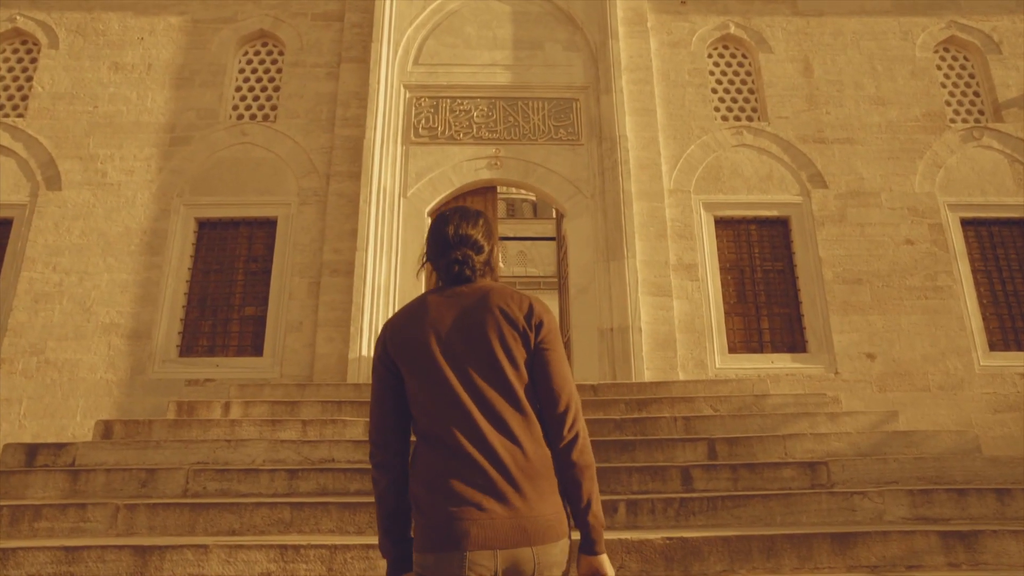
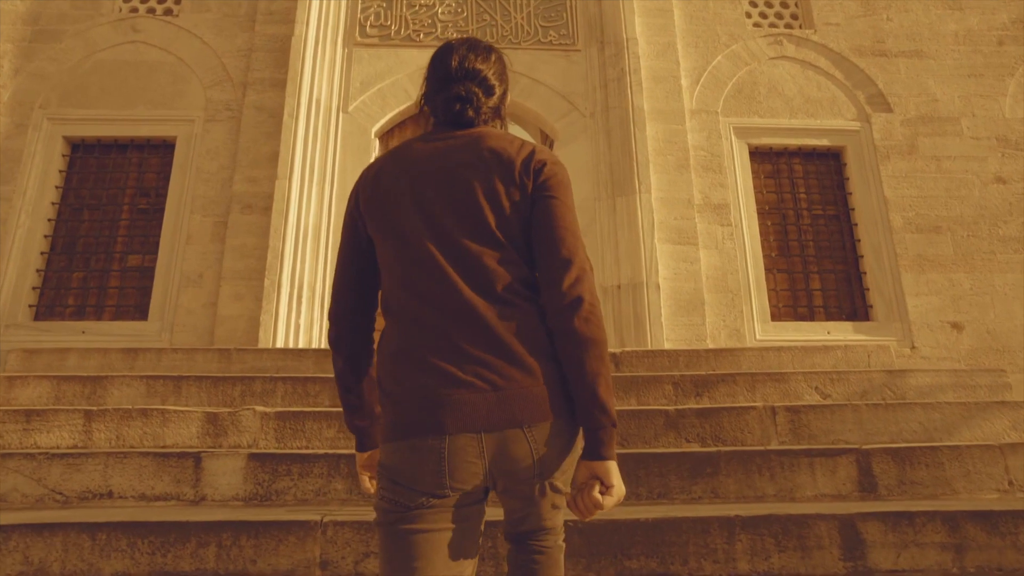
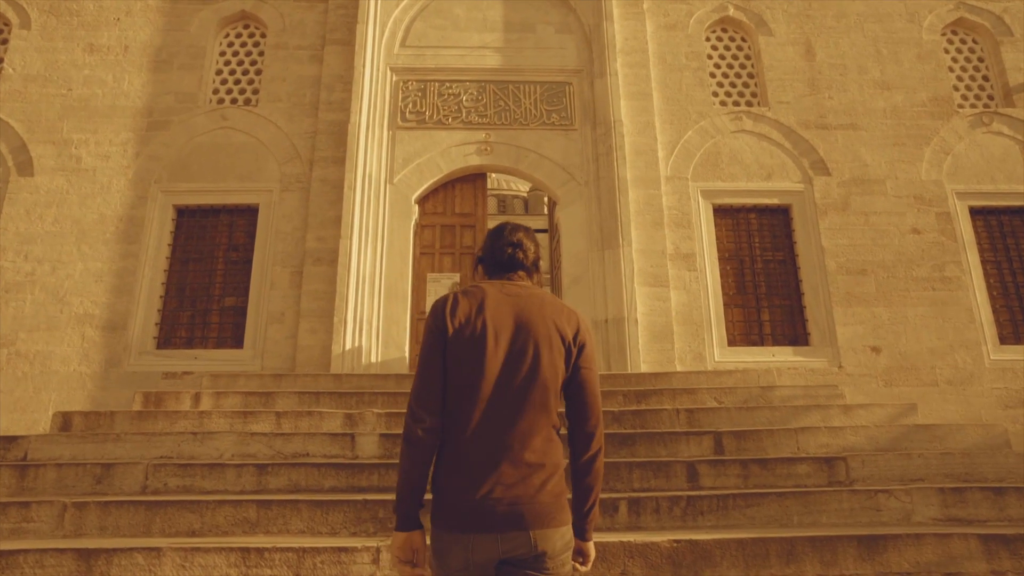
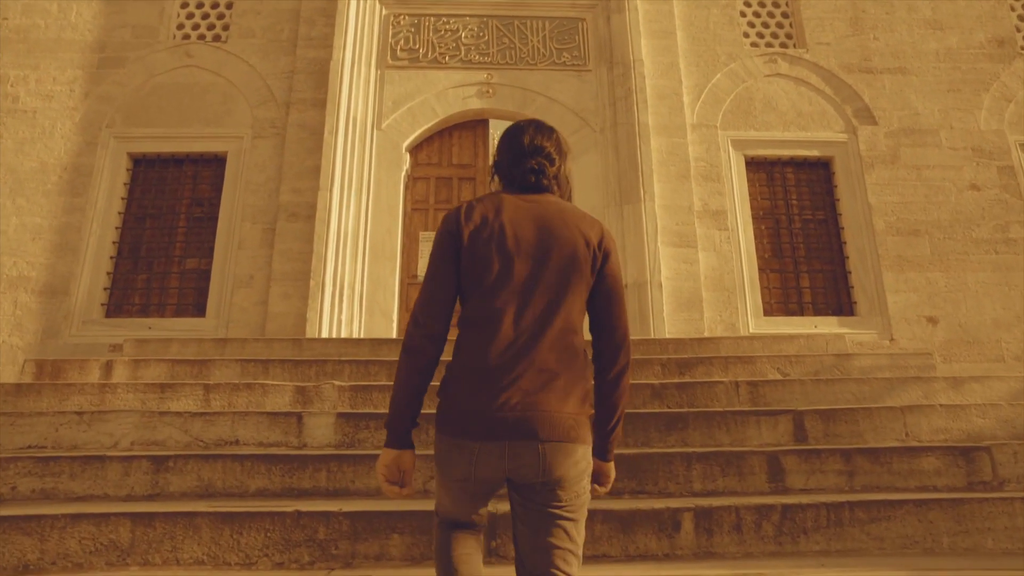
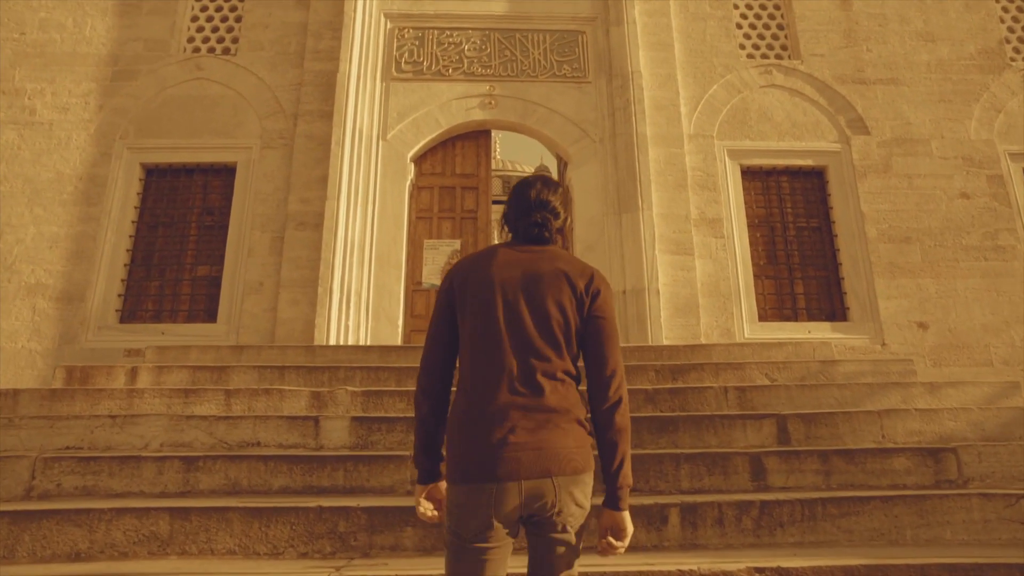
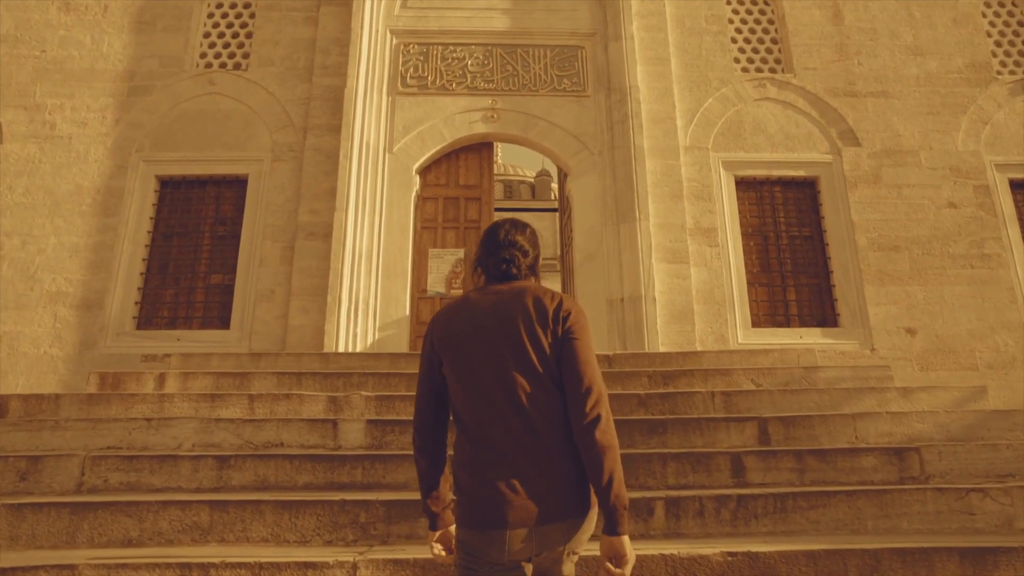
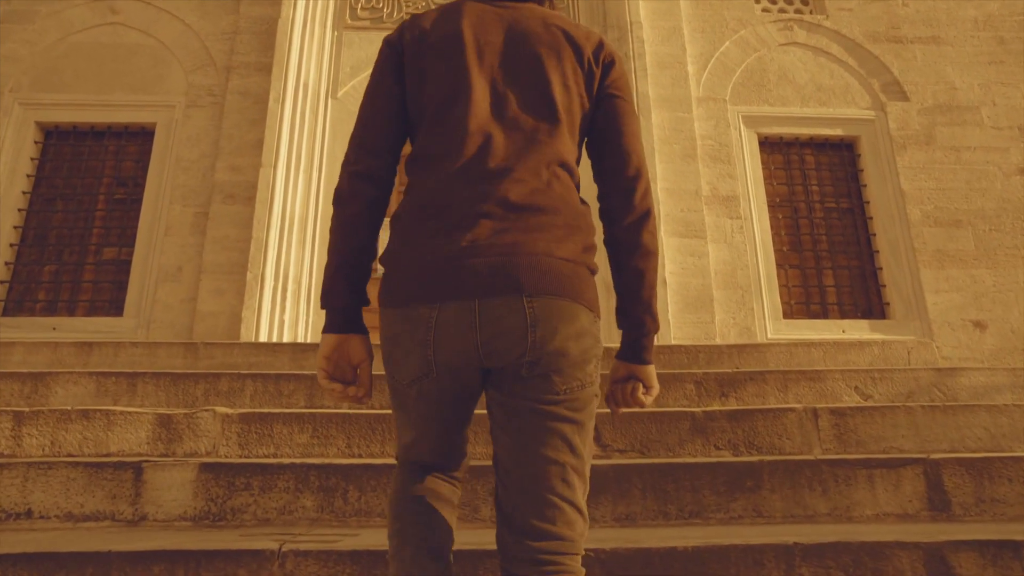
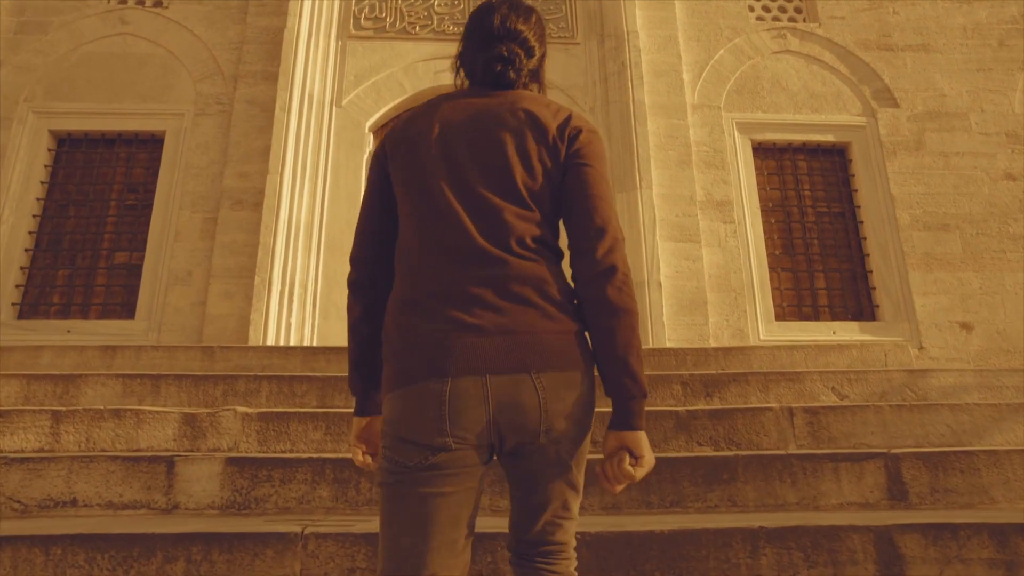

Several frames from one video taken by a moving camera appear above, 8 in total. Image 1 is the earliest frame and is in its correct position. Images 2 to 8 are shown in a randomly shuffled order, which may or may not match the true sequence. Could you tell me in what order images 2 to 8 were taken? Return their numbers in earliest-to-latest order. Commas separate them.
3, 6, 5, 4, 2, 8, 7
